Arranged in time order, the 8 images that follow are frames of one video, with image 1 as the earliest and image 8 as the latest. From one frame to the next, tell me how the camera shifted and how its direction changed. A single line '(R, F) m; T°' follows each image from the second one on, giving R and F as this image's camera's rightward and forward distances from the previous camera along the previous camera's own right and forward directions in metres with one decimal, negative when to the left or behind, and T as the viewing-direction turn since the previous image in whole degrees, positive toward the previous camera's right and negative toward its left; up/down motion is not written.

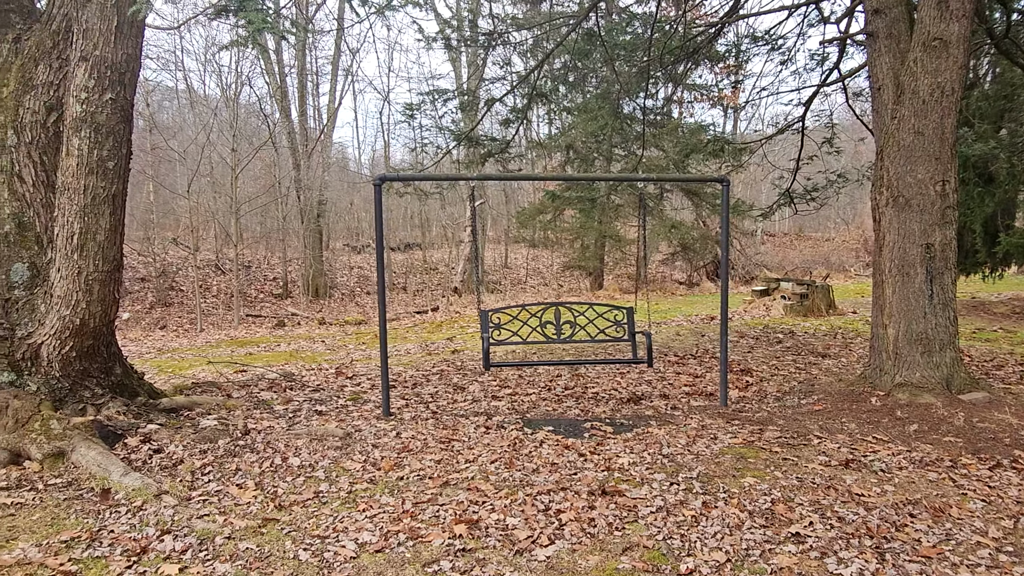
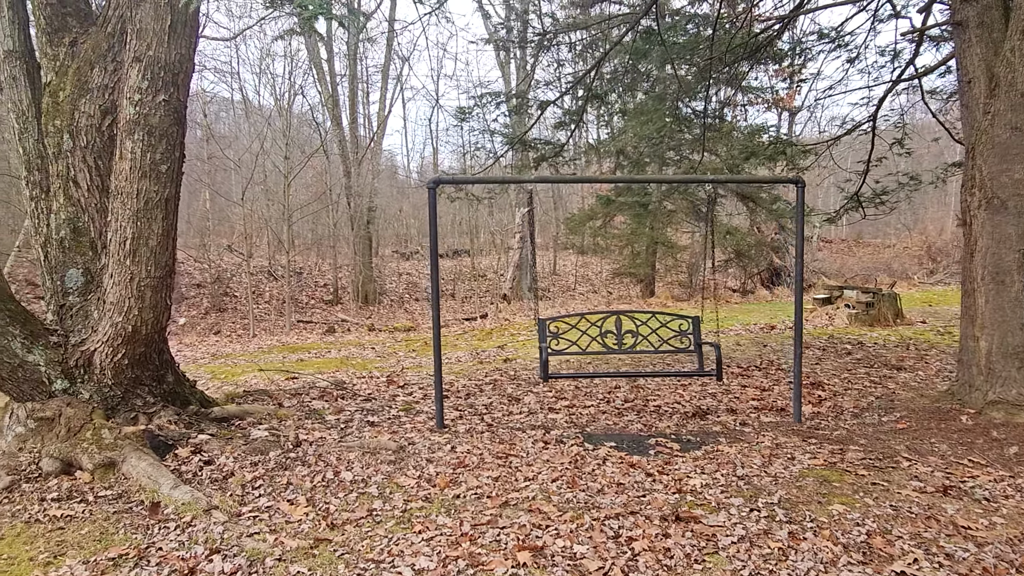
(-0.1, +0.2) m; -5°
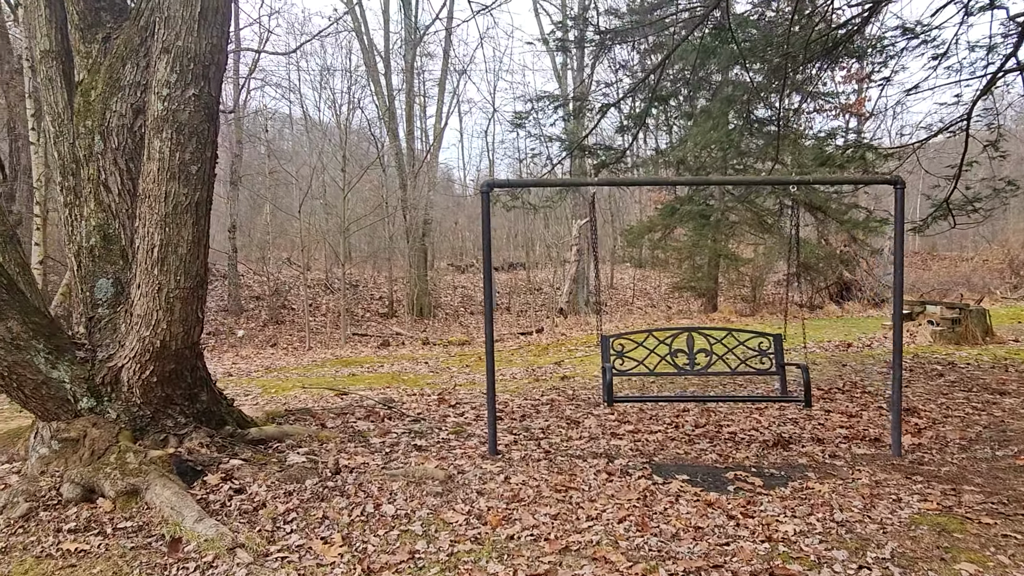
(0.0, +0.3) m; -5°
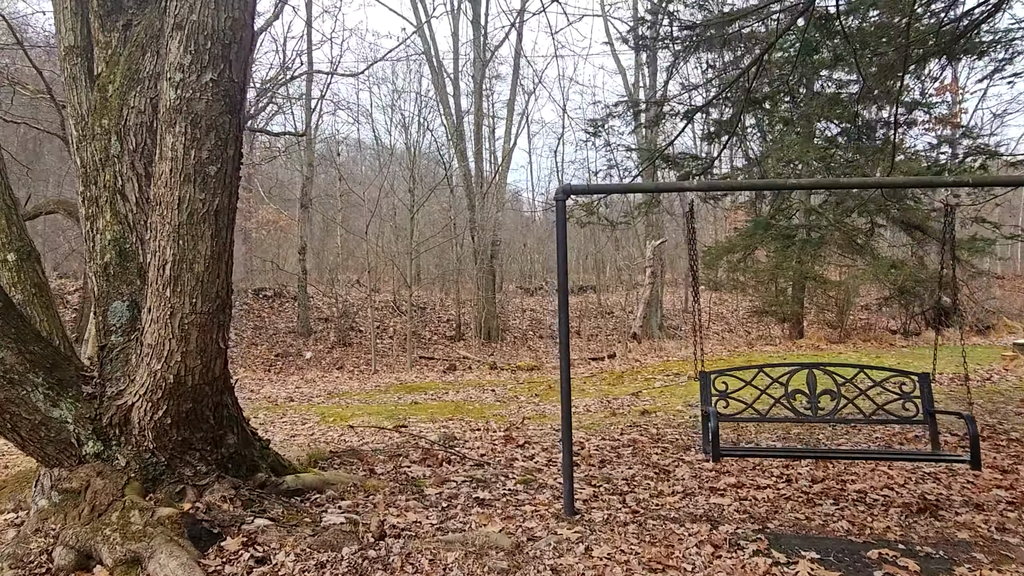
(-0.1, +0.5) m; -7°
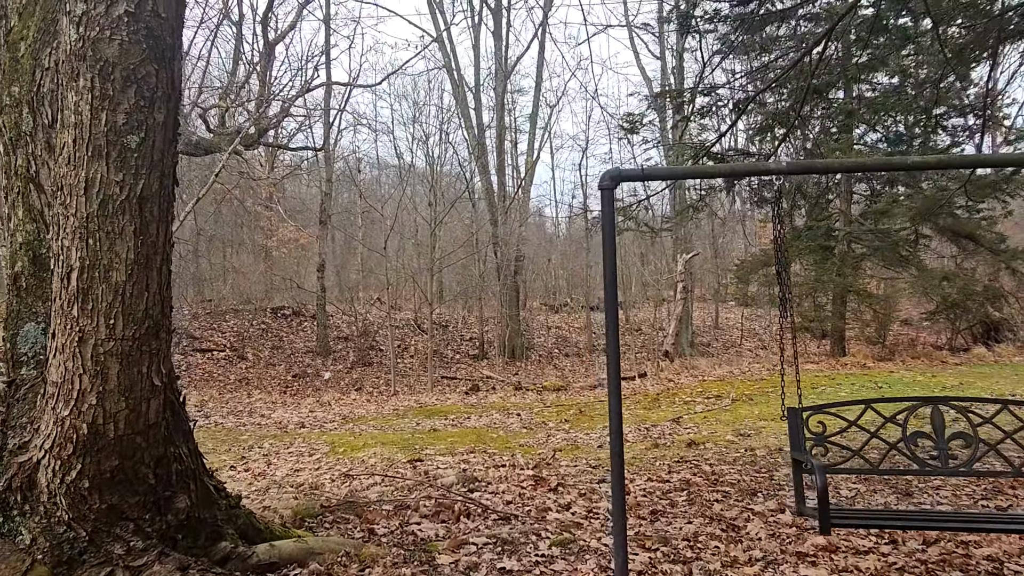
(0.0, +0.5) m; -2°
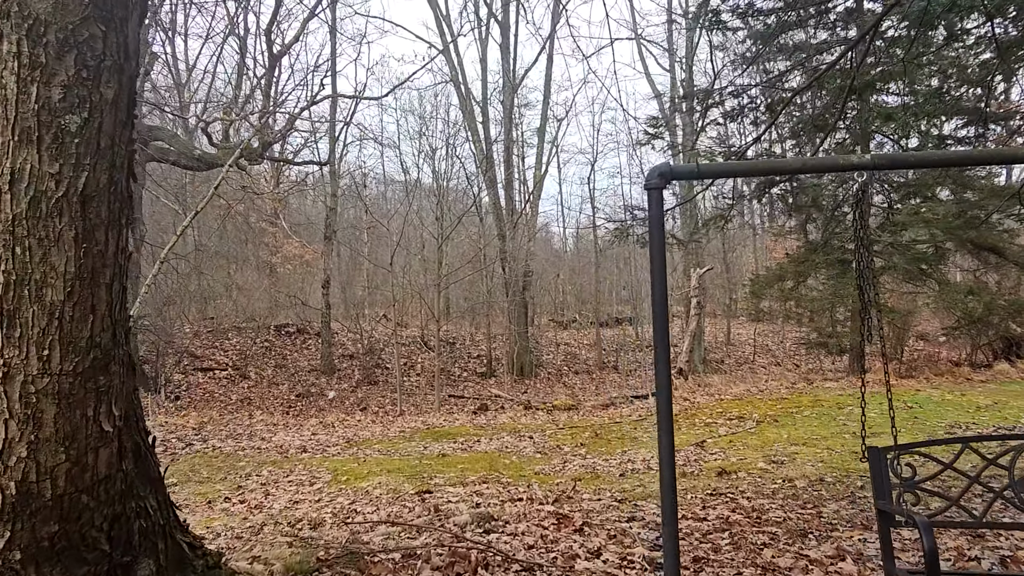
(-0.1, +0.3) m; -1°
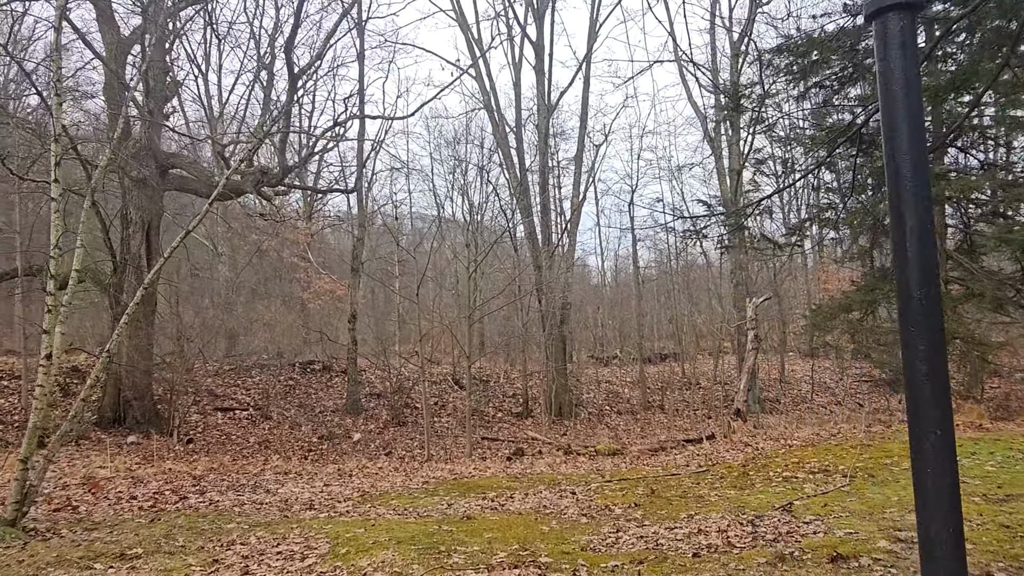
(0.0, +0.9) m; -4°
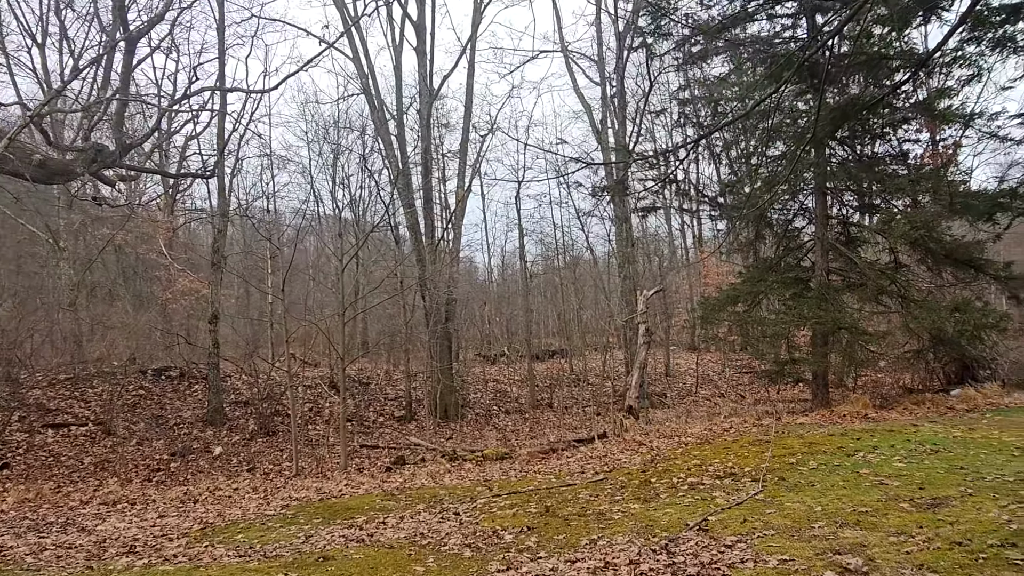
(+0.2, +1.0) m; +11°
